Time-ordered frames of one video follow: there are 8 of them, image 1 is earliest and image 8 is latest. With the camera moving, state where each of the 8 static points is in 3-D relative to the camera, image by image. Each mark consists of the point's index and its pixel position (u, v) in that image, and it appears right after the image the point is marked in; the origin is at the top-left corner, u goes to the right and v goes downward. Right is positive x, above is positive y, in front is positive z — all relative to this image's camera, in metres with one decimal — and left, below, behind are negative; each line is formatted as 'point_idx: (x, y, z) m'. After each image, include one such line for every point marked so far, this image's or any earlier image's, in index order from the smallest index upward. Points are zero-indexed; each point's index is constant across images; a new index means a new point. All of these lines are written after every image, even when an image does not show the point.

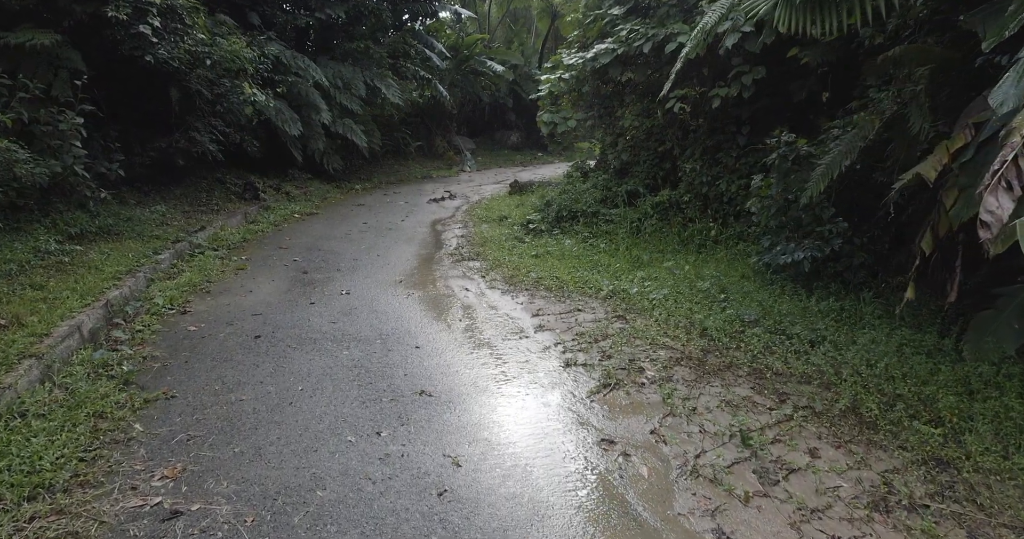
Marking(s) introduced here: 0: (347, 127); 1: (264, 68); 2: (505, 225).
0: (-3.2, +2.7, +12.5) m
1: (-3.7, +3.0, +9.6) m
2: (-0.1, +0.6, +8.4) m
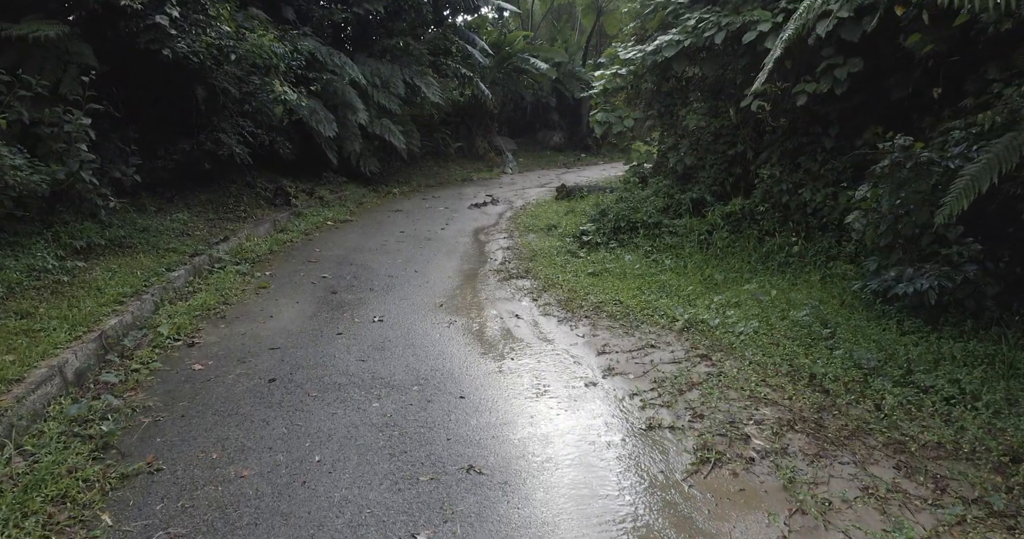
0: (-2.3, +2.6, +11.9) m
1: (-3.0, +2.8, +8.9) m
2: (+0.5, +0.4, +7.6) m
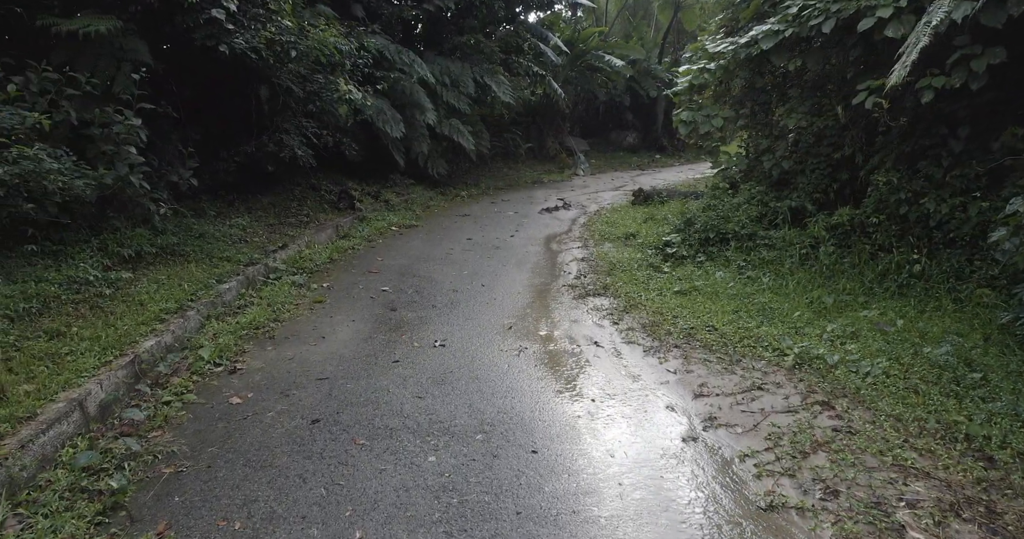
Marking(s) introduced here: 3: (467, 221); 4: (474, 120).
0: (-1.0, +2.5, +11.4) m
1: (-2.0, +2.8, +8.6) m
2: (+1.3, +0.2, +6.9) m
3: (-0.6, +0.7, +9.3) m
4: (-0.7, +3.0, +13.0) m
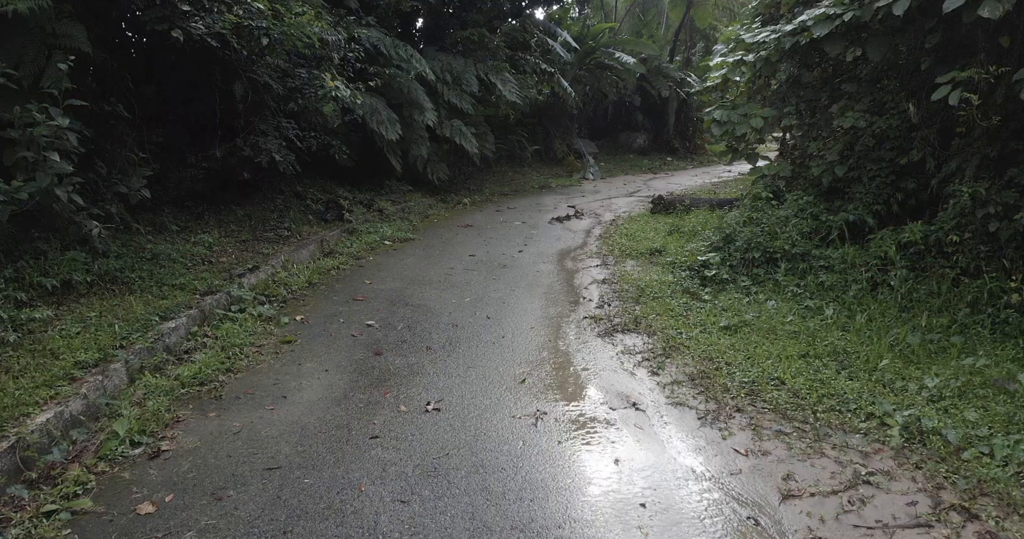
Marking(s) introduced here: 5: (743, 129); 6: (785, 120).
0: (-0.9, +2.3, +10.5) m
1: (-1.9, +2.5, +7.7) m
2: (+1.4, 0.0, +5.9) m
3: (-0.5, +0.5, +8.3) m
4: (-0.6, +2.8, +12.0) m
5: (+2.2, +1.4, +6.2) m
6: (+2.8, +1.5, +6.6) m
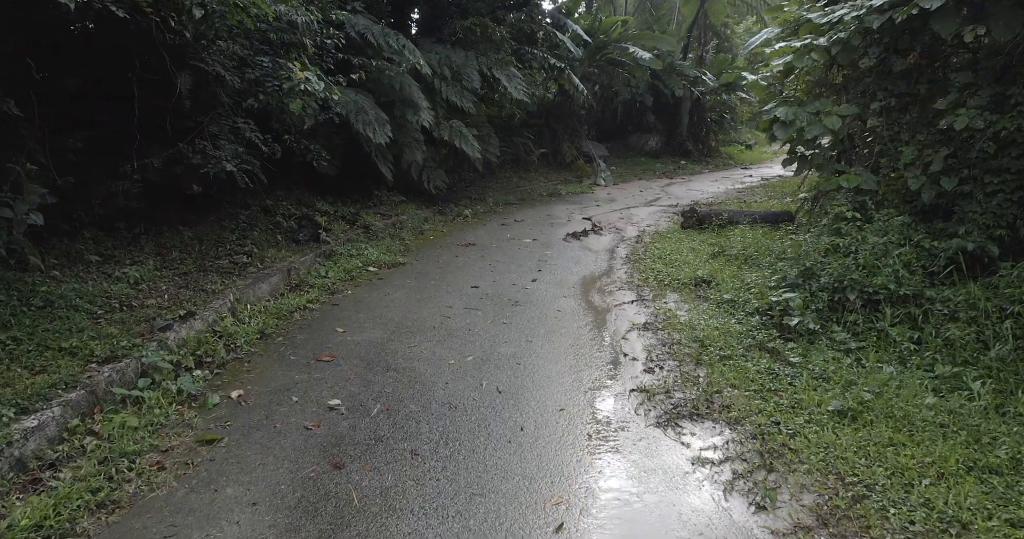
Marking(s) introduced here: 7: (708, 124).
0: (-0.8, +1.9, +9.2) m
1: (-1.8, +2.2, +6.3) m
2: (+1.5, -0.3, +4.6) m
3: (-0.4, +0.2, +7.0) m
4: (-0.5, +2.5, +10.7) m
5: (+2.3, +1.1, +4.9) m
6: (+2.9, +1.2, +5.3) m
7: (+5.8, +4.3, +19.2) m
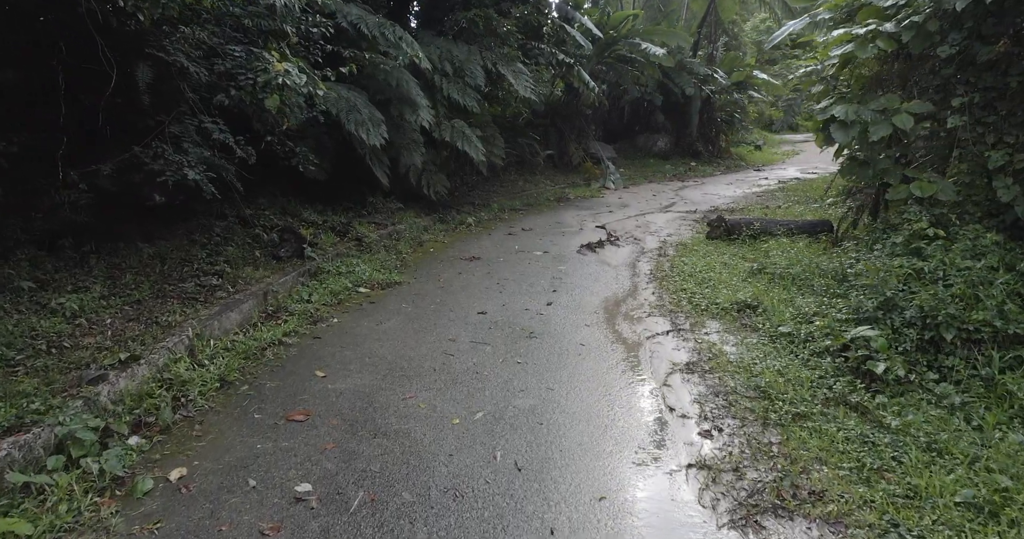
0: (-0.7, +1.8, +8.4) m
1: (-1.7, +2.1, +5.6) m
2: (+1.6, -0.5, +3.9) m
3: (-0.3, 0.0, +6.2) m
4: (-0.4, +2.3, +9.9) m
5: (+2.4, +0.9, +4.1) m
6: (+3.0, +1.1, +4.5) m
7: (+5.9, +4.2, +18.4) m
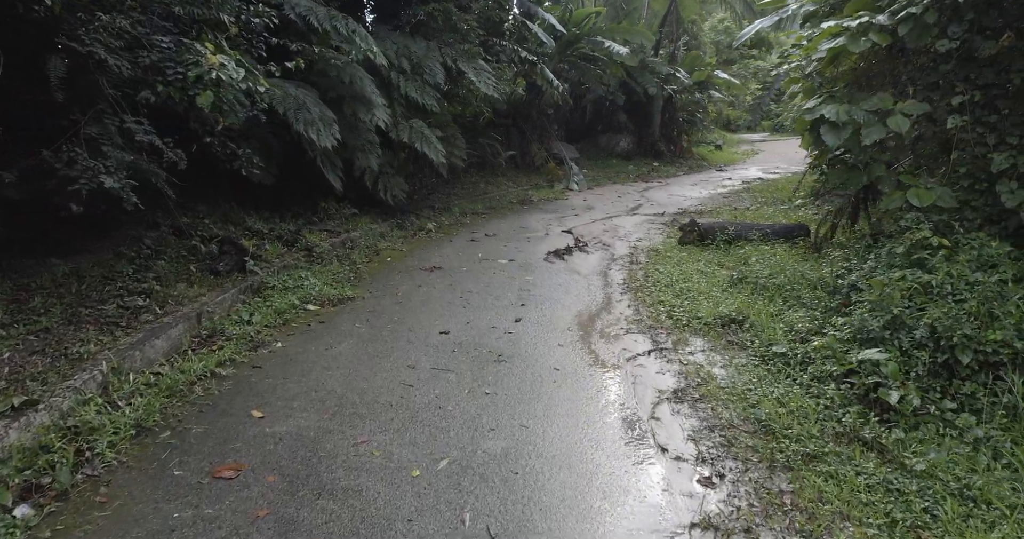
0: (-1.2, +1.7, +7.9) m
1: (-2.0, +1.9, +5.0) m
2: (+1.4, -0.5, +3.5) m
3: (-0.7, -0.1, +5.8) m
4: (-1.0, +2.2, +9.4) m
5: (+2.2, +0.8, +3.8) m
6: (+2.8, +1.0, +4.2) m
7: (+4.8, +4.1, +18.3) m
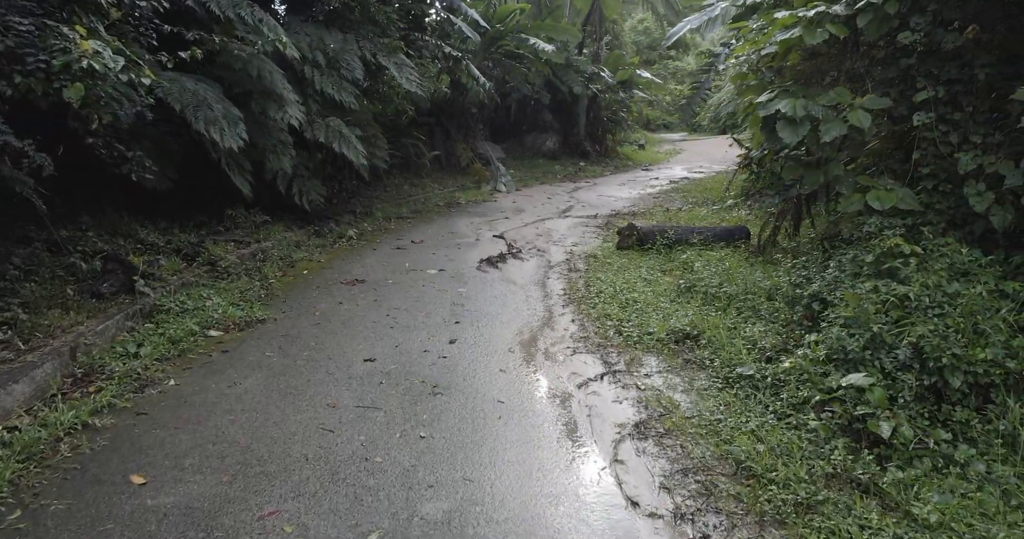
0: (-2.0, +1.5, +7.2) m
1: (-2.5, +1.8, +4.3) m
2: (+1.1, -0.6, +3.2) m
3: (-1.2, -0.2, +5.2) m
4: (-2.0, +2.0, +8.8) m
5: (+1.8, +0.8, +3.5) m
6: (+2.3, +1.0, +4.0) m
7: (+2.7, +4.1, +18.2) m
